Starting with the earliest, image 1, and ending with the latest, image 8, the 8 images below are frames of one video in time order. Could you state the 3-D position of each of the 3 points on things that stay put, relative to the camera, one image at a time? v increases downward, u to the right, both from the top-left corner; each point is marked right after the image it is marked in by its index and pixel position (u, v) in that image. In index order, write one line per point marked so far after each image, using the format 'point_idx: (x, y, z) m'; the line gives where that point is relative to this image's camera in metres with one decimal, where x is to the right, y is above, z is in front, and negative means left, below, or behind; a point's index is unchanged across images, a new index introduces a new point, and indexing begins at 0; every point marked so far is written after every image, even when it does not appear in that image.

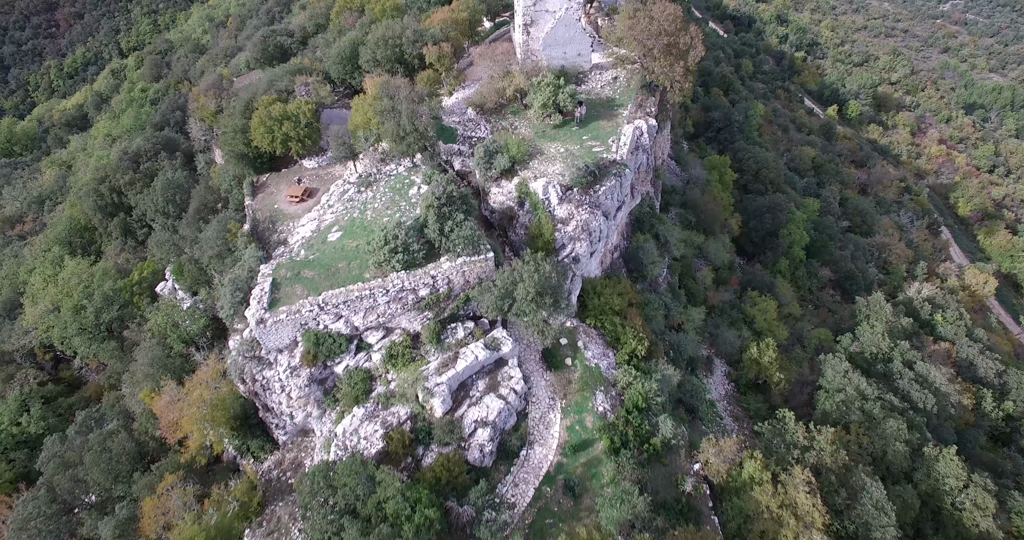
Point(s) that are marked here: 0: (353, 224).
0: (-5.2, +1.5, +18.4) m
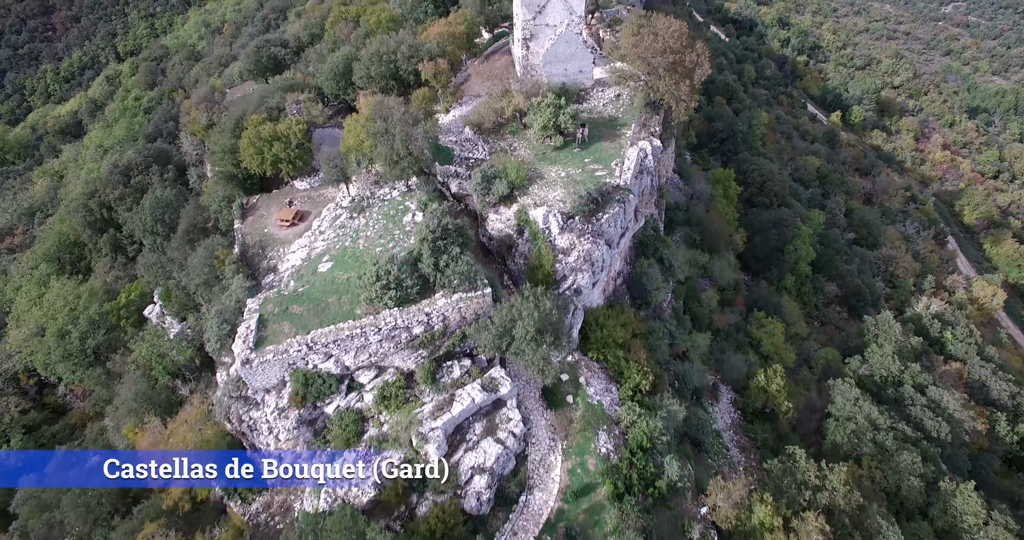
0: (-5.2, +0.5, +17.6) m
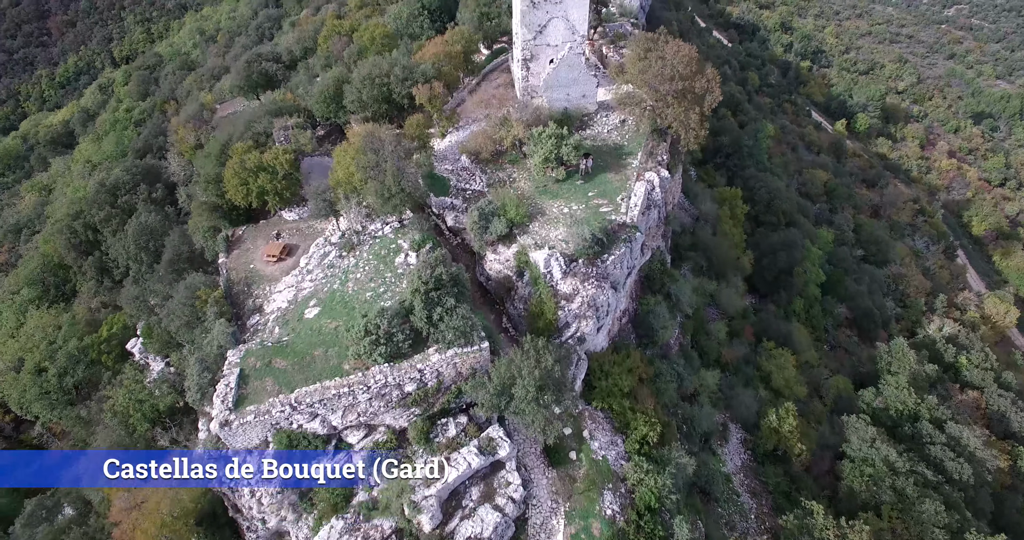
0: (-5.2, -0.8, +16.5) m
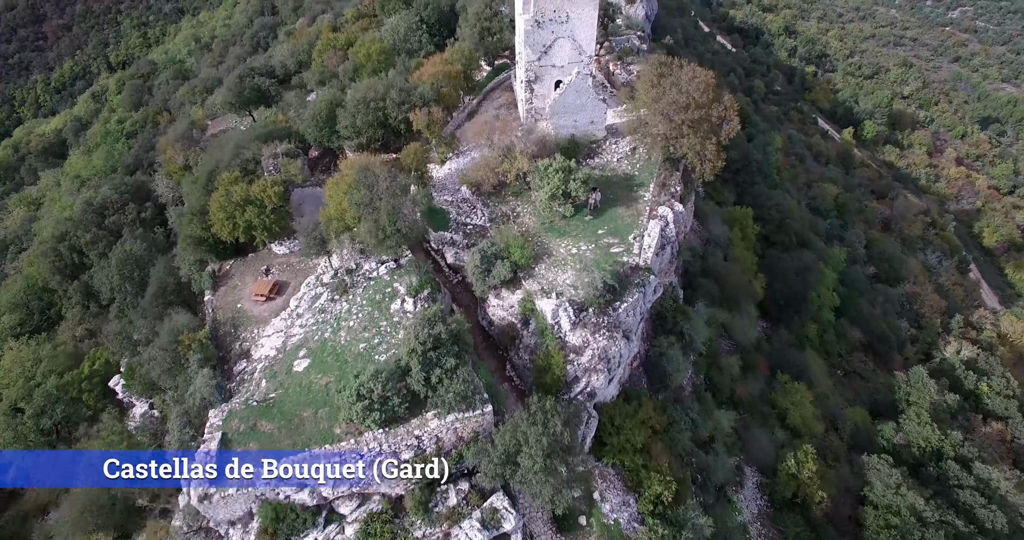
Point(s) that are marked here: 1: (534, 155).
0: (-5.1, -2.1, +15.3) m
1: (+0.8, +3.7, +18.6) m
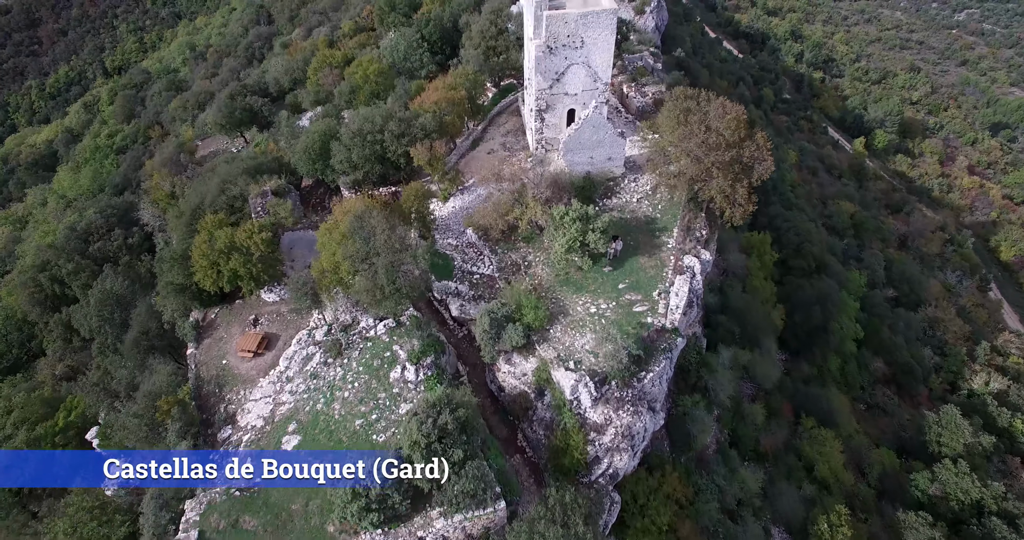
0: (-4.8, -3.7, +13.7) m
1: (+1.1, +2.1, +17.0) m
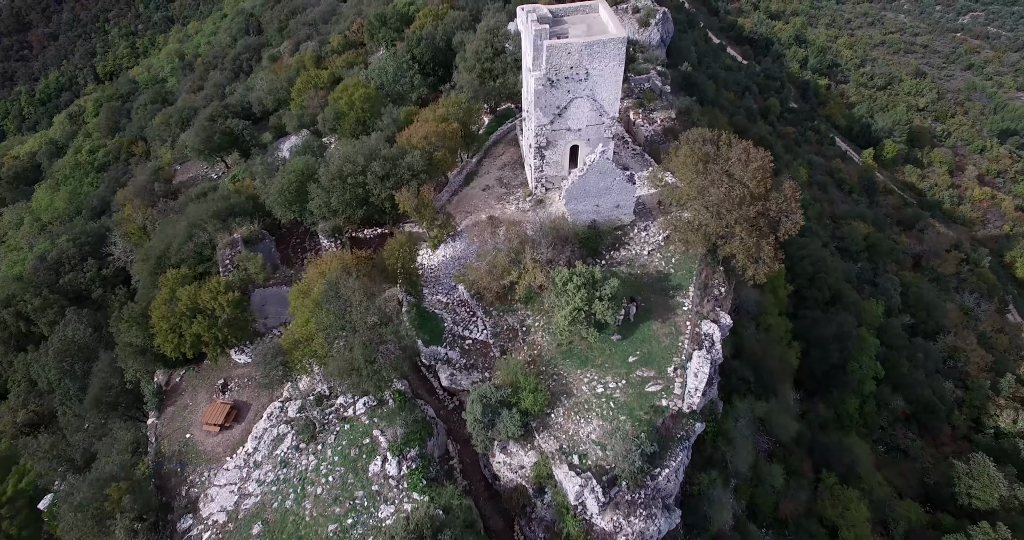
0: (-4.9, -5.4, +11.9) m
1: (+1.0, +0.4, +15.2) m
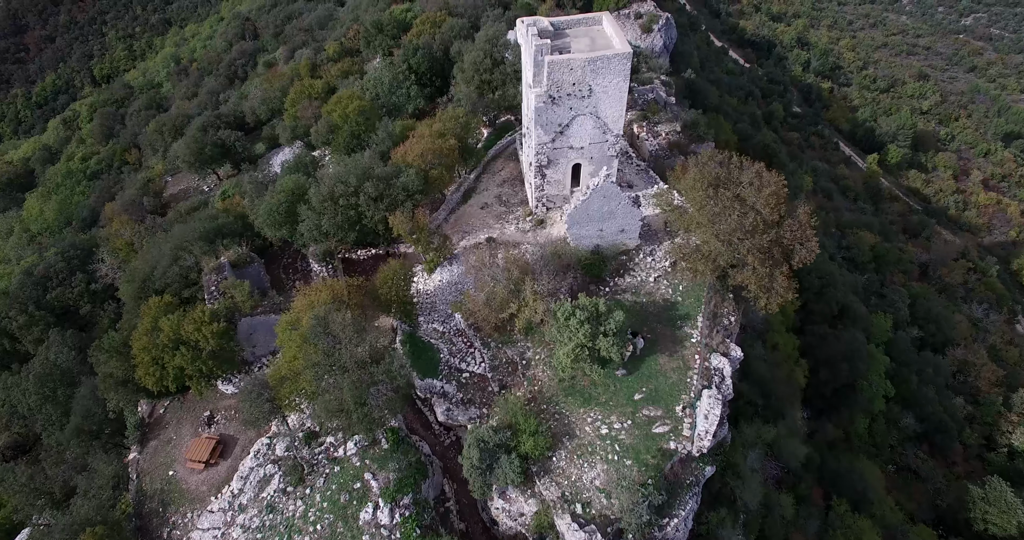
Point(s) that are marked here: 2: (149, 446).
0: (-4.9, -6.1, +11.1) m
1: (+1.0, -0.3, +14.4) m
2: (-9.9, -4.8, +15.2) m
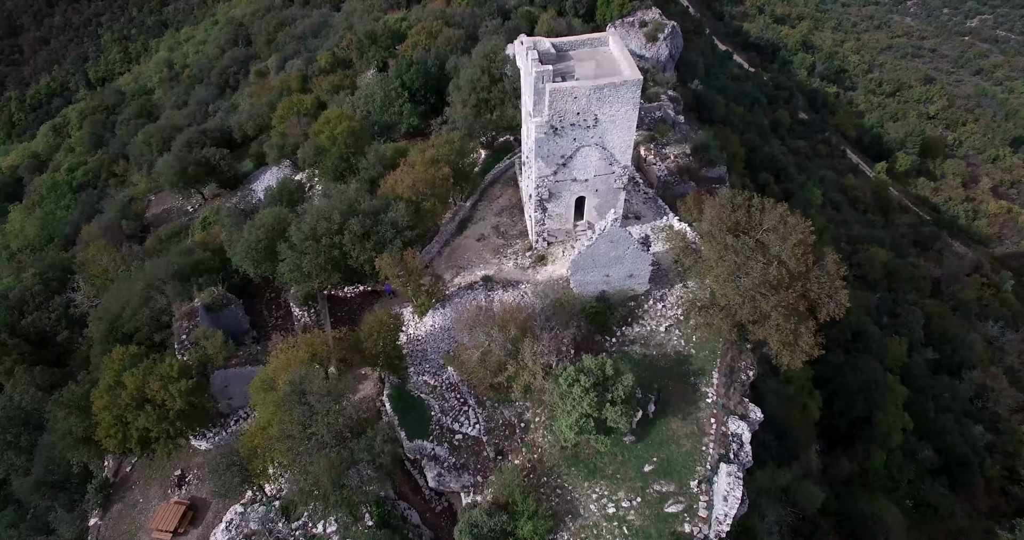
0: (-5.0, -7.3, +9.8) m
1: (+0.9, -1.5, +13.1) m
2: (-10.0, -6.0, +14.0) m
